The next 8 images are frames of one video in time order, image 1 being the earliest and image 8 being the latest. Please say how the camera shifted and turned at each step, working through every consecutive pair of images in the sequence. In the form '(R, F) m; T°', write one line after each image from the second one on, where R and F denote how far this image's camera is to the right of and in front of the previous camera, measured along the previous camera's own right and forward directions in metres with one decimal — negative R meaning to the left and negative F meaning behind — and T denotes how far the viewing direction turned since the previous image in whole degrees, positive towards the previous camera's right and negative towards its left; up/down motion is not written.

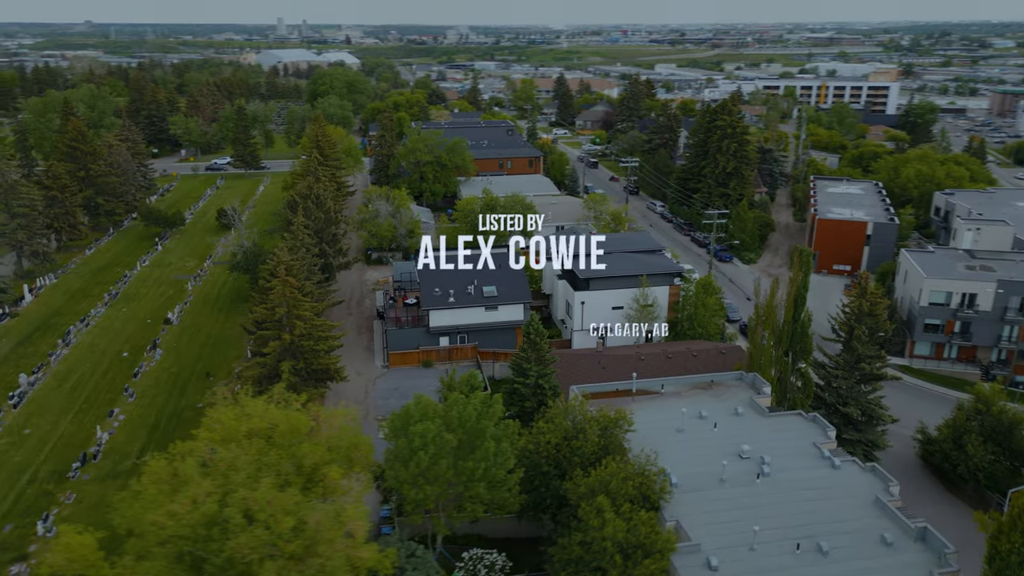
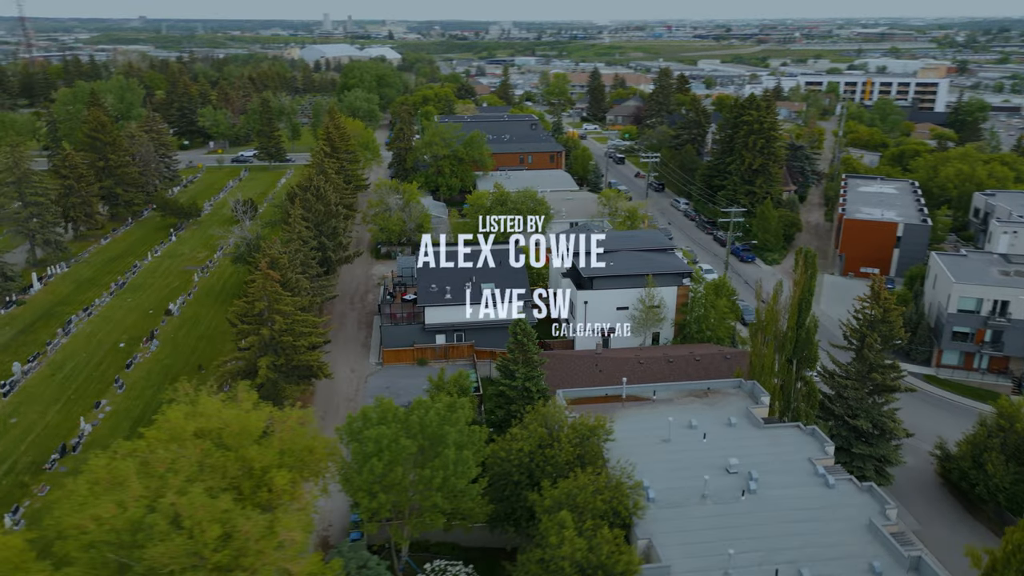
(+2.0, +1.3) m; -3°
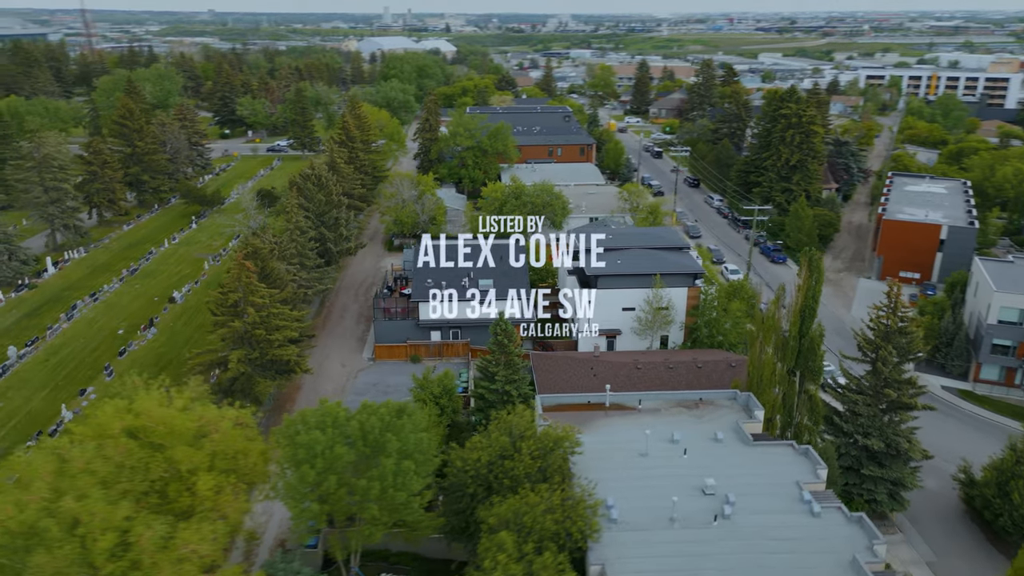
(+2.6, +1.6) m; -4°
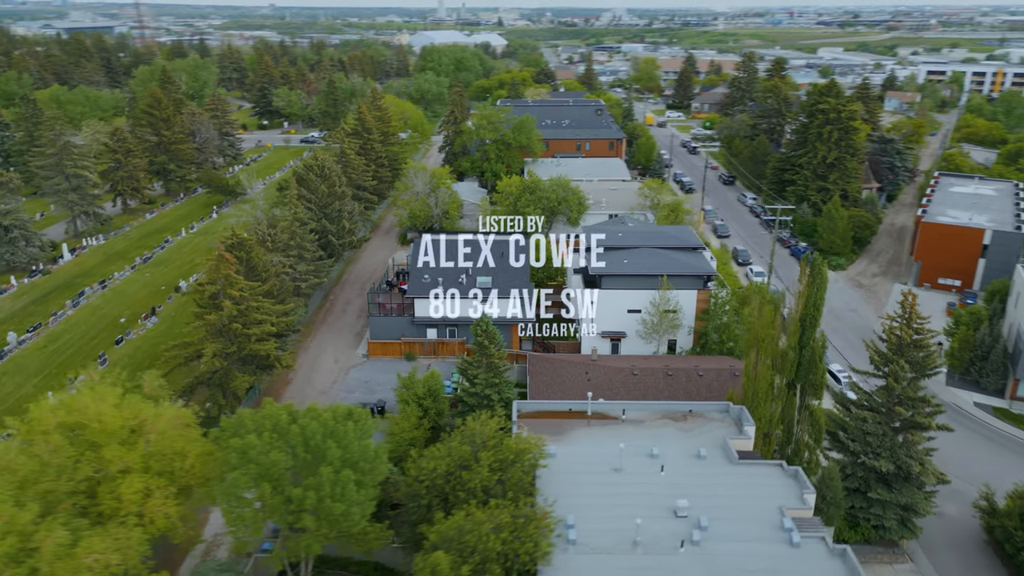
(+2.3, +1.4) m; -4°
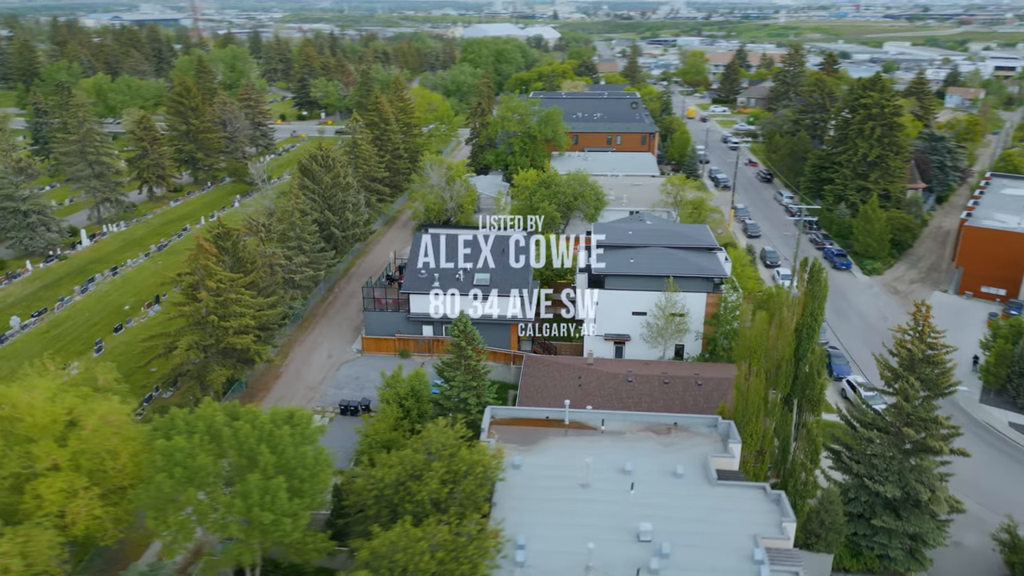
(+2.3, +1.4) m; -4°
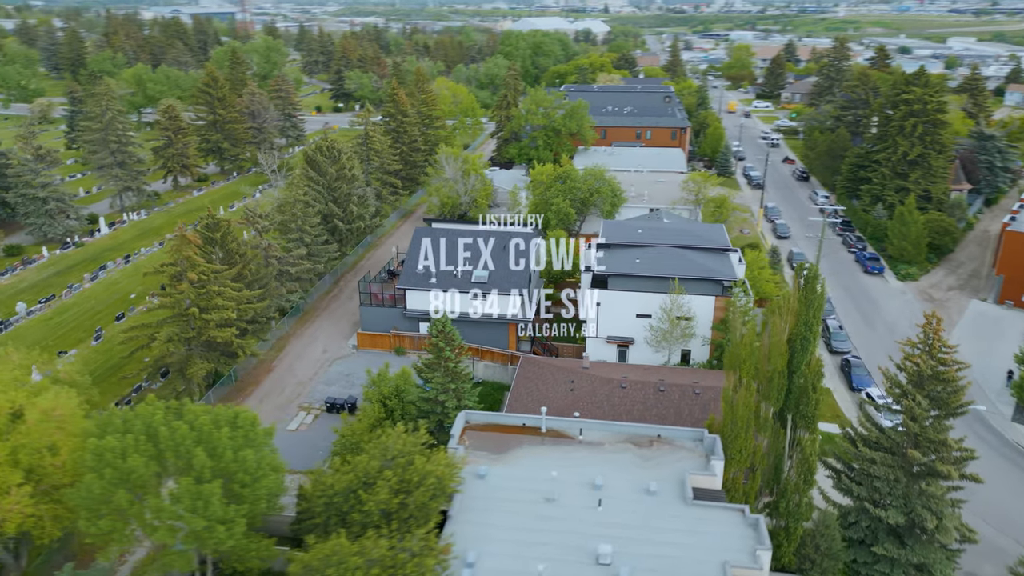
(+2.0, +1.2) m; -4°
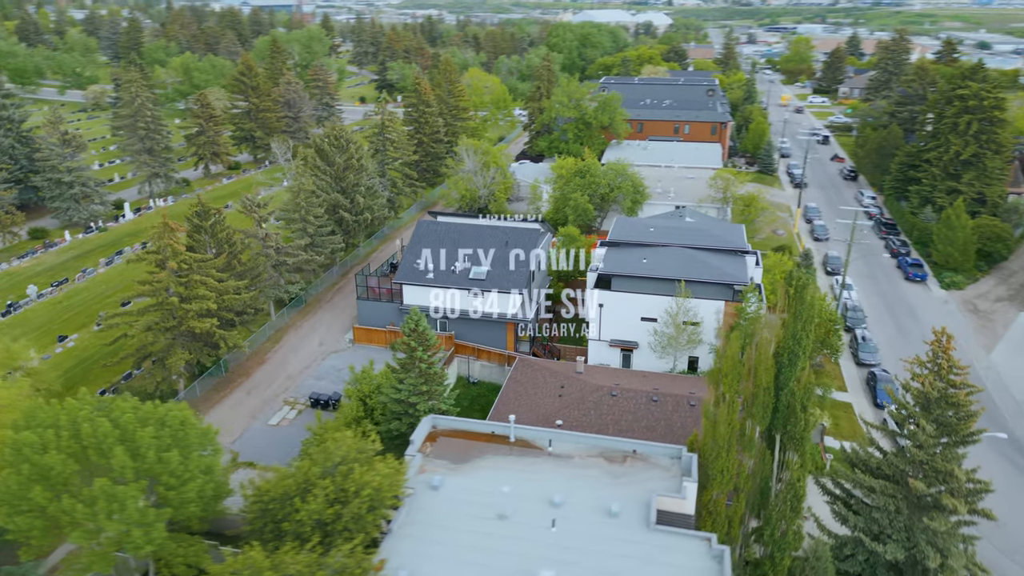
(+2.4, +1.4) m; -4°
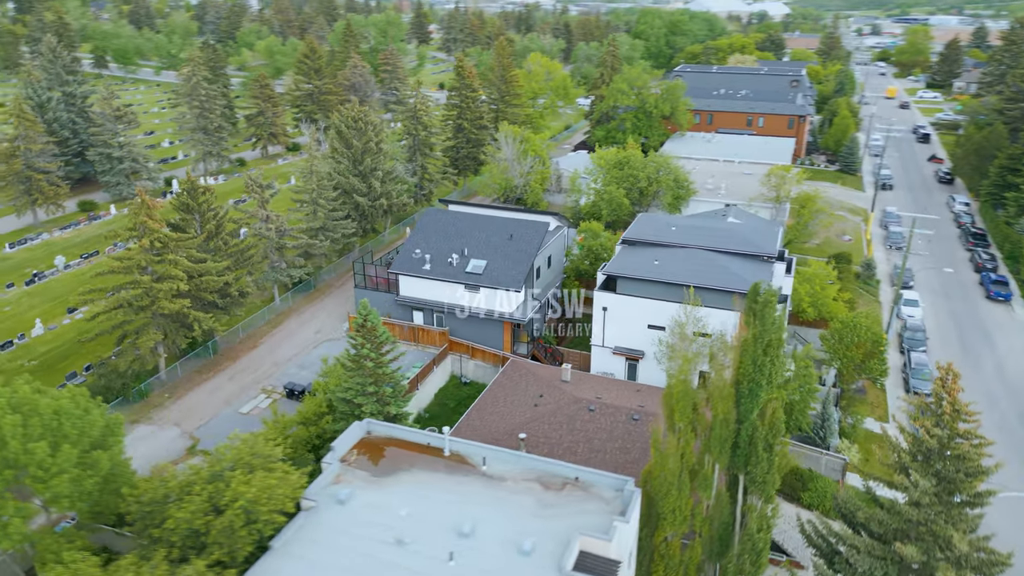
(+3.9, +2.4) m; -8°
